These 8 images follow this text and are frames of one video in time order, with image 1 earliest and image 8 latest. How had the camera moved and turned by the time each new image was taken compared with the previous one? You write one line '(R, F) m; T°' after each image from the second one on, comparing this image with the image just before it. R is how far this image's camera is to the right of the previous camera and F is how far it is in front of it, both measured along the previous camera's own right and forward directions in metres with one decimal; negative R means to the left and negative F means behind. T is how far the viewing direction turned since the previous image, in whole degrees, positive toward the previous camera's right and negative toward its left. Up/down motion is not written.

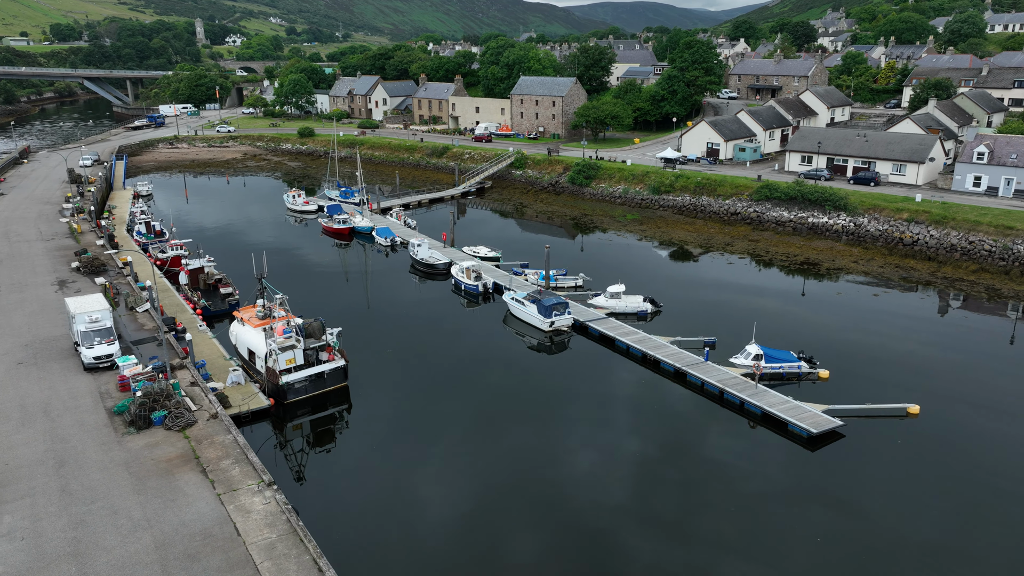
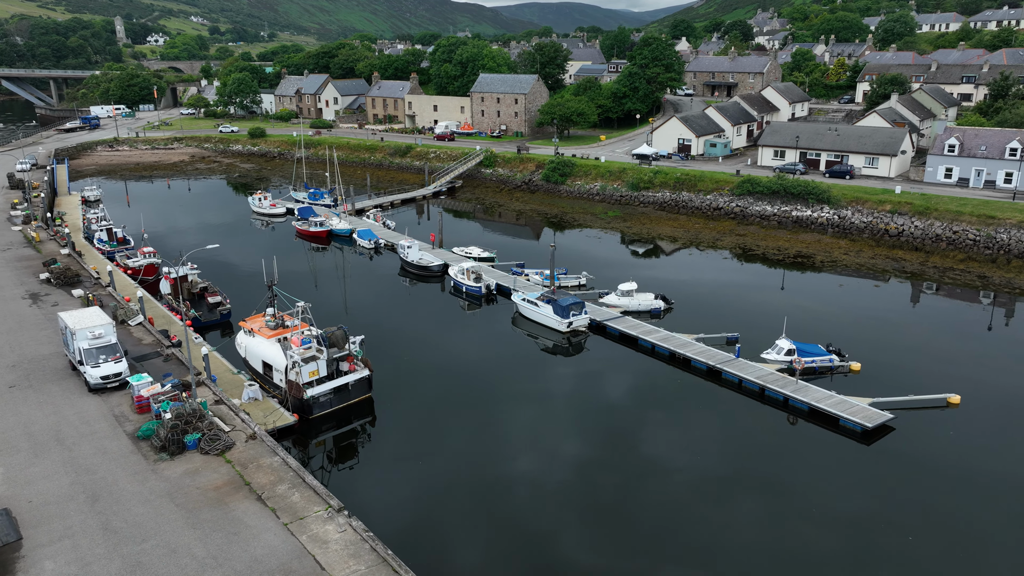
(-3.0, +1.1) m; +4°
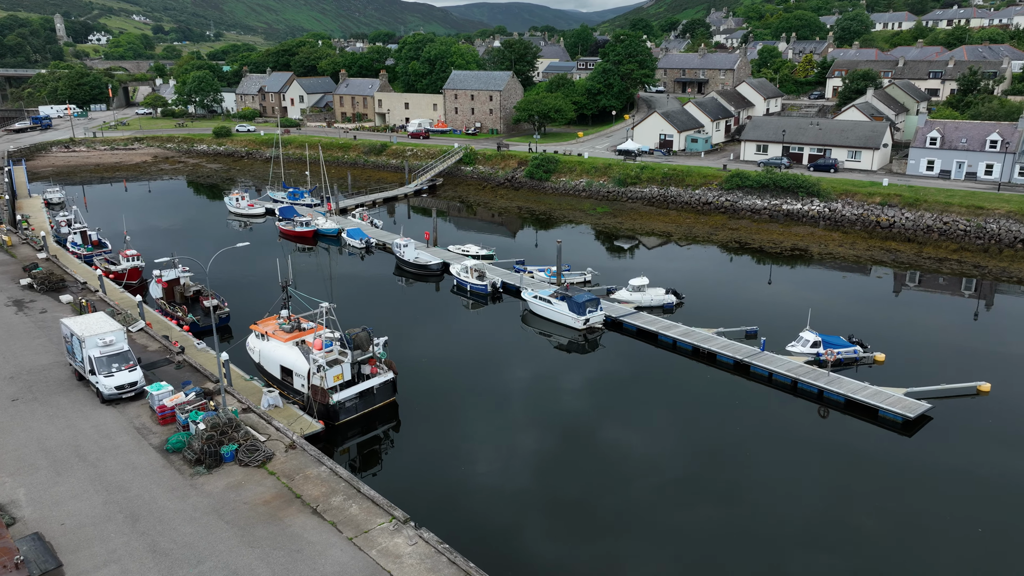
(-2.2, +0.8) m; +3°
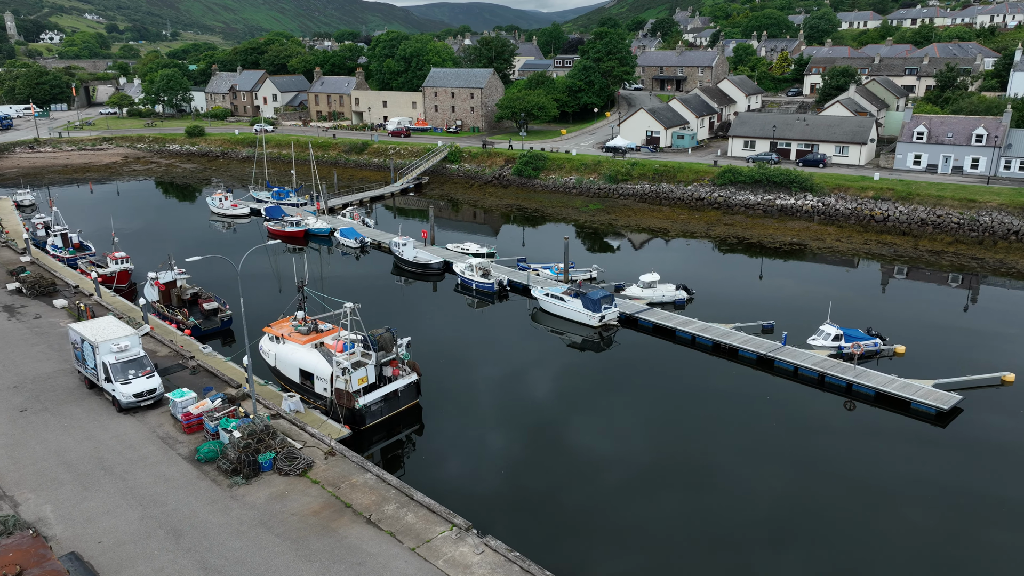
(-1.8, +0.6) m; +2°
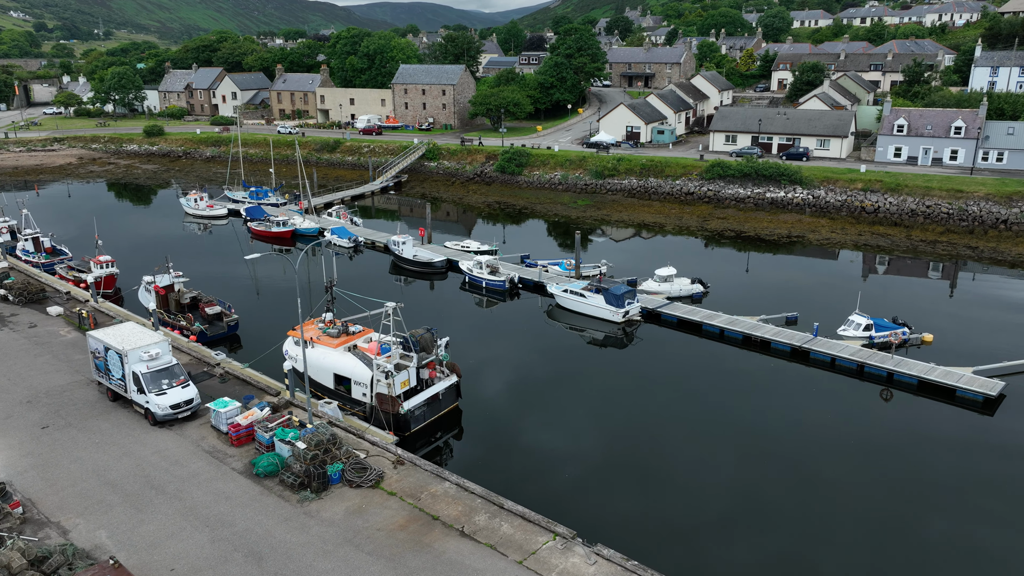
(-2.6, +0.9) m; +3°
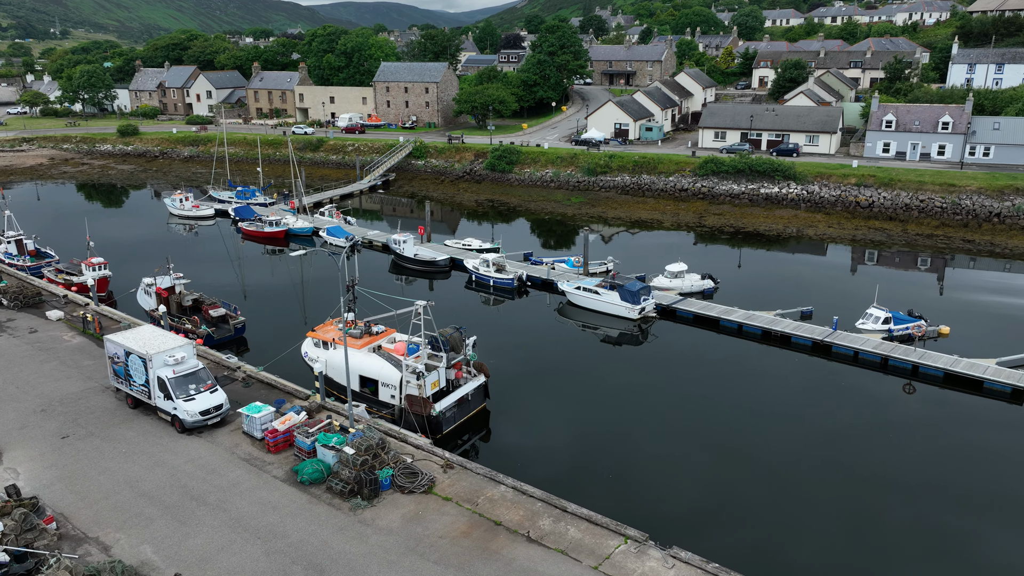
(-1.6, +0.5) m; +2°
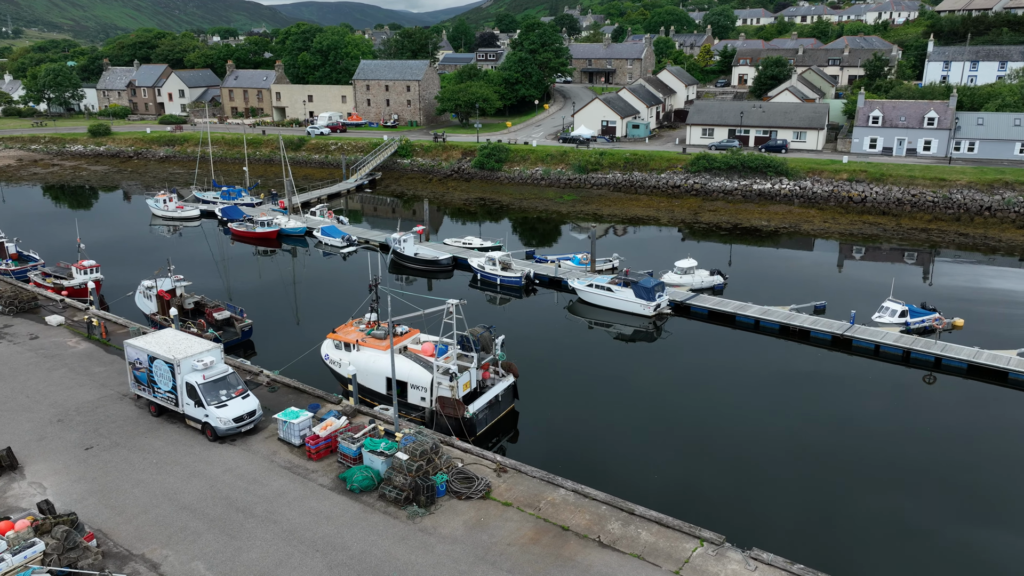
(-1.7, +0.5) m; +2°
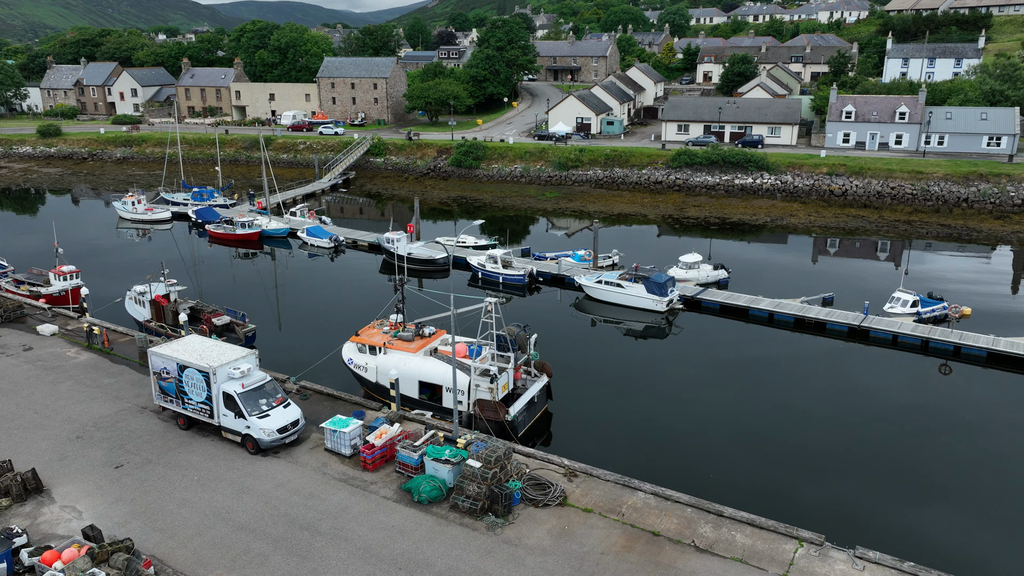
(-2.2, +0.7) m; +4°
